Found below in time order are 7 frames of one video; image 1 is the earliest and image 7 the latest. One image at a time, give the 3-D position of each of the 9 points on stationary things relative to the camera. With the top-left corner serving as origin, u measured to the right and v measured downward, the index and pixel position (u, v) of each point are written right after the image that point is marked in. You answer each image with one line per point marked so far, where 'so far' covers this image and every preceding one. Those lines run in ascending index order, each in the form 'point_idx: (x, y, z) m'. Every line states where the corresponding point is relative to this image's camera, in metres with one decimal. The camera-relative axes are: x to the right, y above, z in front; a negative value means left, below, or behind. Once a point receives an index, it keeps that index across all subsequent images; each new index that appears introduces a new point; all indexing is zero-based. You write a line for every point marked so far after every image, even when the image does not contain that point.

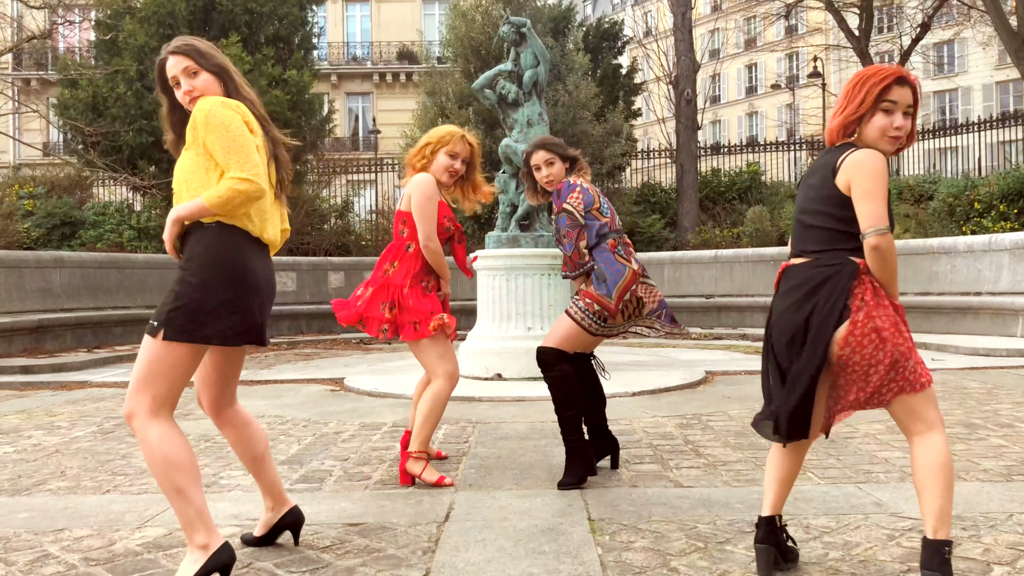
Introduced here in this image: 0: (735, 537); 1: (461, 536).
0: (+0.7, -0.8, +2.8) m
1: (-0.2, -0.8, +2.9) m
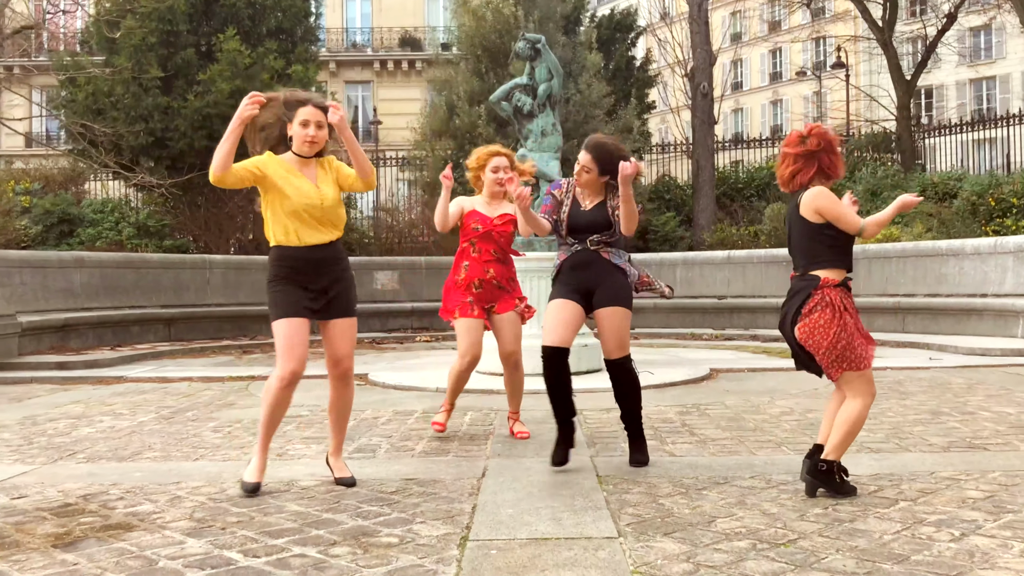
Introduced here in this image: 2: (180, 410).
0: (+0.8, -0.8, +3.6) m
1: (-0.1, -0.8, +3.7) m
2: (-2.9, -0.9, +7.4) m
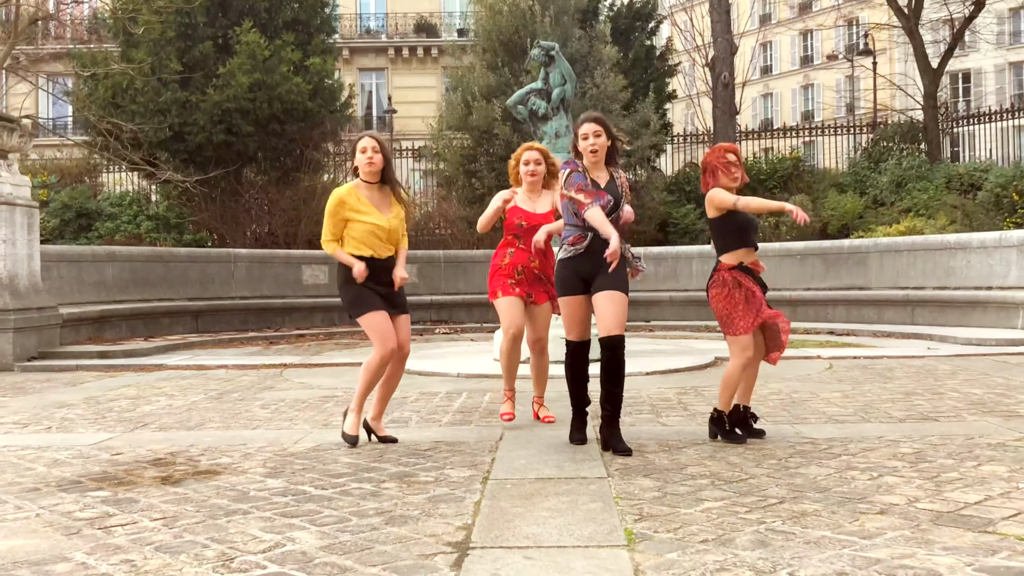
0: (+0.9, -0.8, +4.3) m
1: (0.0, -0.8, +4.4) m
2: (-2.8, -0.9, +8.2) m
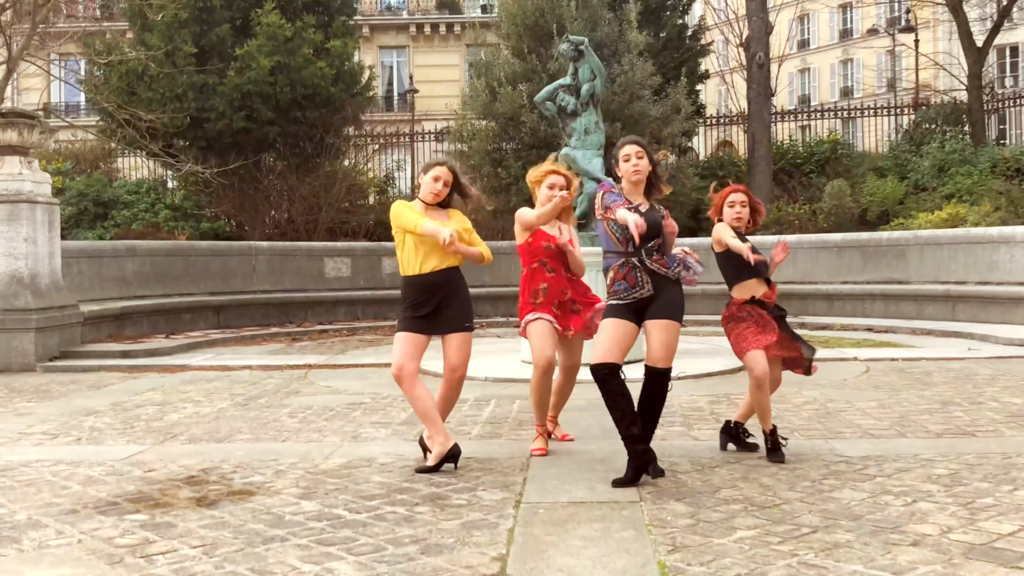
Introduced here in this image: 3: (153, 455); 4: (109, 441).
0: (+1.0, -0.8, +4.3) m
1: (+0.1, -0.9, +4.4) m
2: (-2.5, -1.0, +8.3) m
3: (-2.0, -0.9, +4.9) m
4: (-2.6, -1.0, +5.5) m
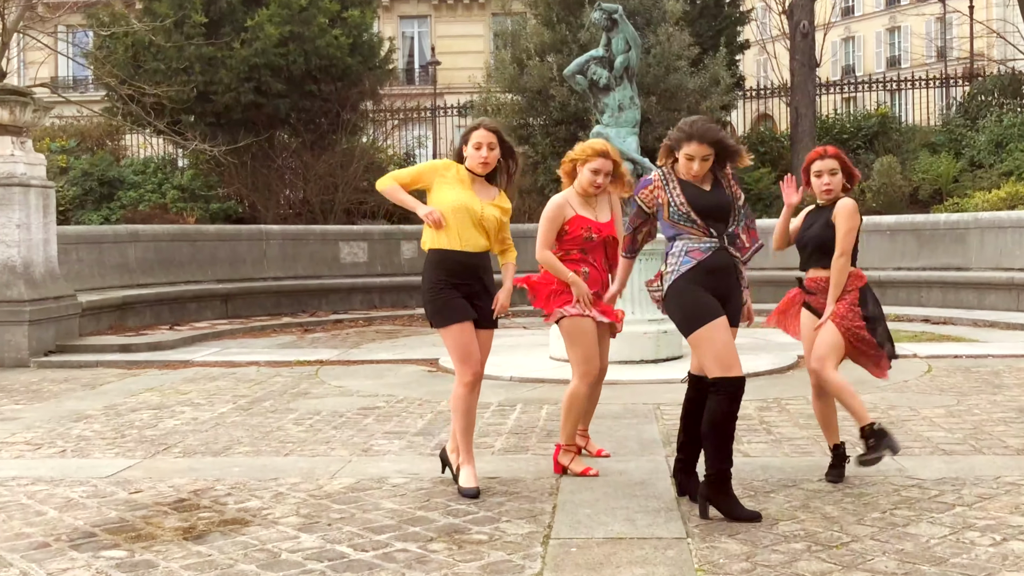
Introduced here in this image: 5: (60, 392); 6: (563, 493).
0: (+1.1, -0.9, +3.9) m
1: (+0.3, -0.9, +4.0) m
2: (-2.4, -1.0, +7.9) m
3: (-1.9, -1.0, +4.6) m
4: (-2.4, -1.0, +5.1) m
5: (-3.9, -0.9, +7.4) m
6: (+0.2, -0.9, +3.8) m
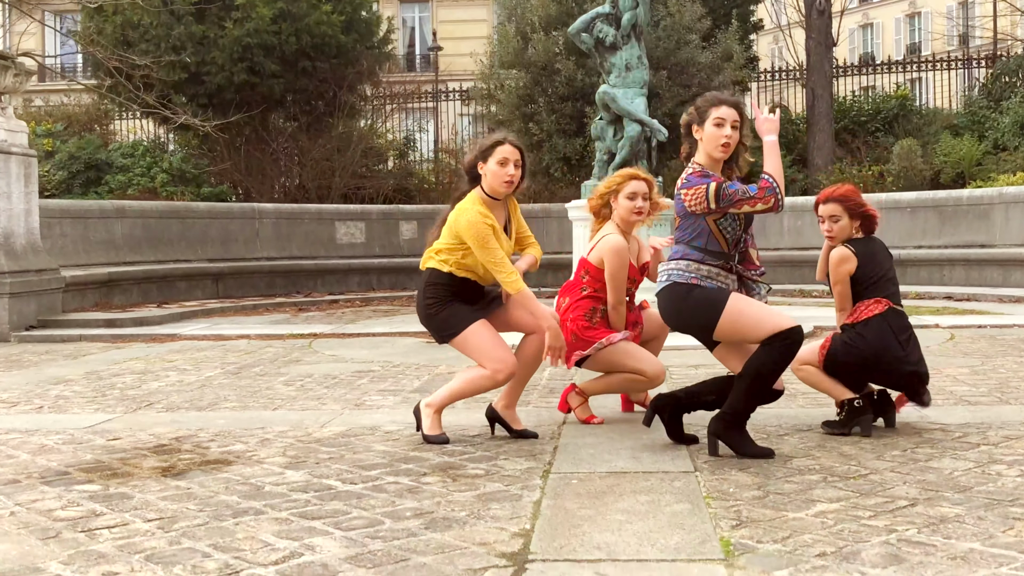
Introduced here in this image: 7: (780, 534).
0: (+1.1, -0.6, +3.8) m
1: (+0.2, -0.6, +3.9) m
2: (-2.4, -0.6, +7.8) m
3: (-2.0, -0.7, +4.4) m
4: (-2.5, -0.7, +5.0) m
5: (-3.9, -0.6, +7.3) m
6: (+0.2, -0.6, +3.7) m
7: (+0.7, -0.6, +2.2) m
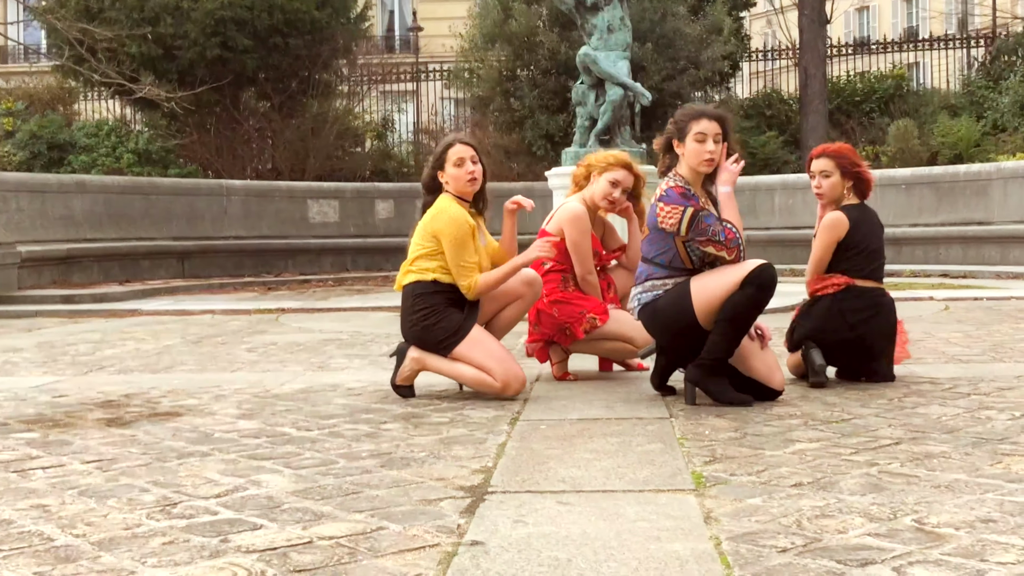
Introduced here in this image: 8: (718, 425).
0: (+0.9, -0.4, +3.7) m
1: (+0.1, -0.4, +3.8) m
2: (-2.7, -0.4, +7.6) m
3: (-2.2, -0.5, +4.3) m
4: (-2.7, -0.5, +4.8) m
5: (-4.2, -0.4, +7.0) m
6: (0.0, -0.4, +3.6) m
7: (+0.6, -0.4, +2.1) m
8: (+0.6, -0.4, +2.7) m
